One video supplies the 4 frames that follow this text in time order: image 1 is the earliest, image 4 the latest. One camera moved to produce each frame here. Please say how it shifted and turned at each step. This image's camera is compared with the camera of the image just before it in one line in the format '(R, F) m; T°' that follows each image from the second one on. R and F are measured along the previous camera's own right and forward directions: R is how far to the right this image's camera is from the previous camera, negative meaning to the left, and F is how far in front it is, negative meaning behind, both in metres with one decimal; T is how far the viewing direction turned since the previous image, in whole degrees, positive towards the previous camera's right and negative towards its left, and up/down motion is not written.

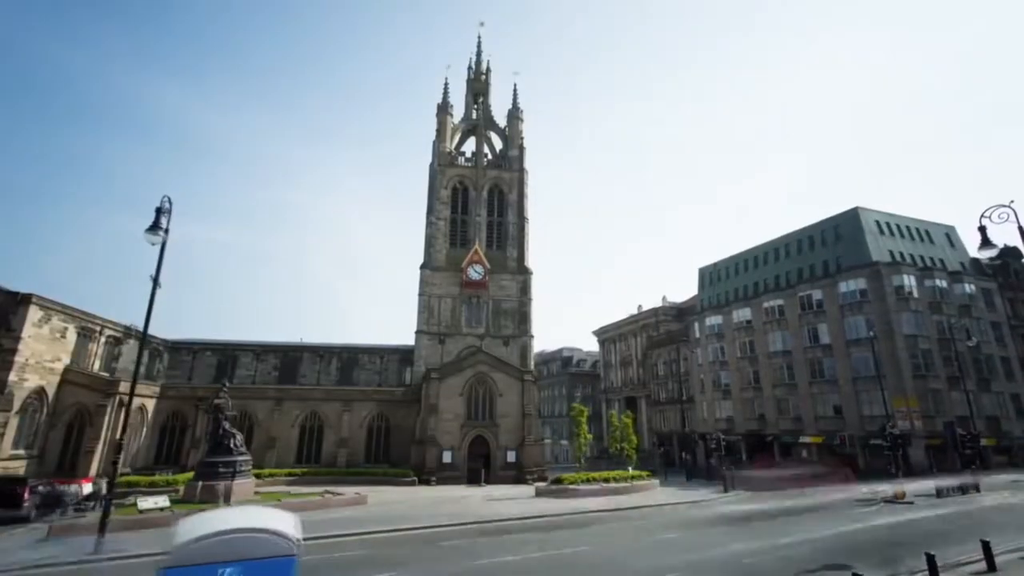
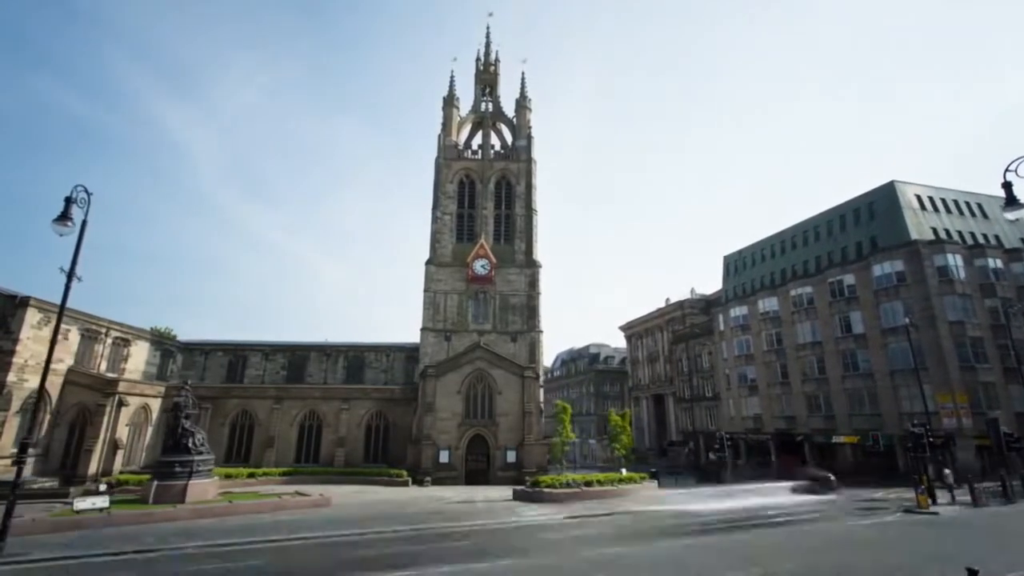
(+3.5, +1.8) m; -5°
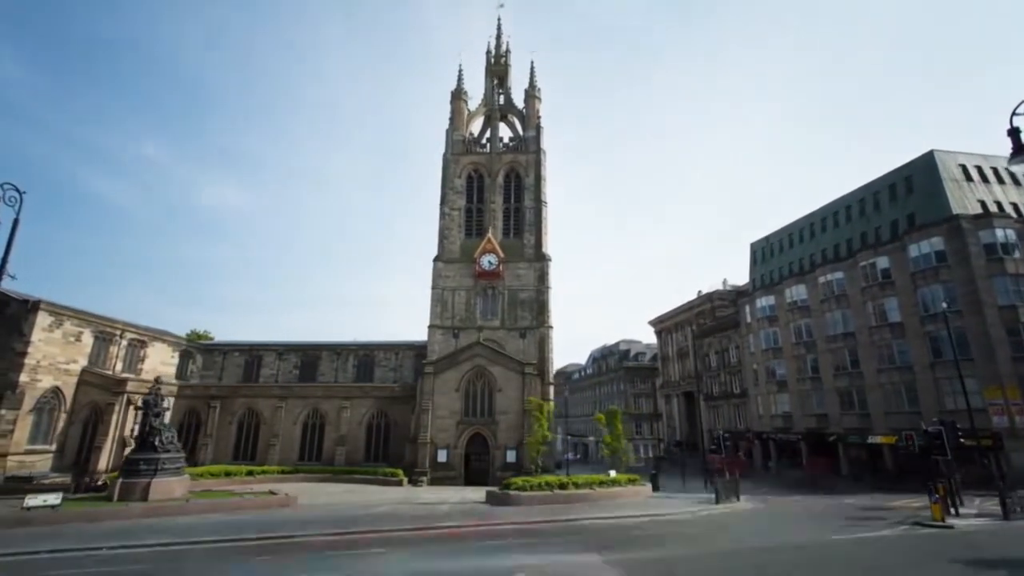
(+3.6, +1.5) m; -5°
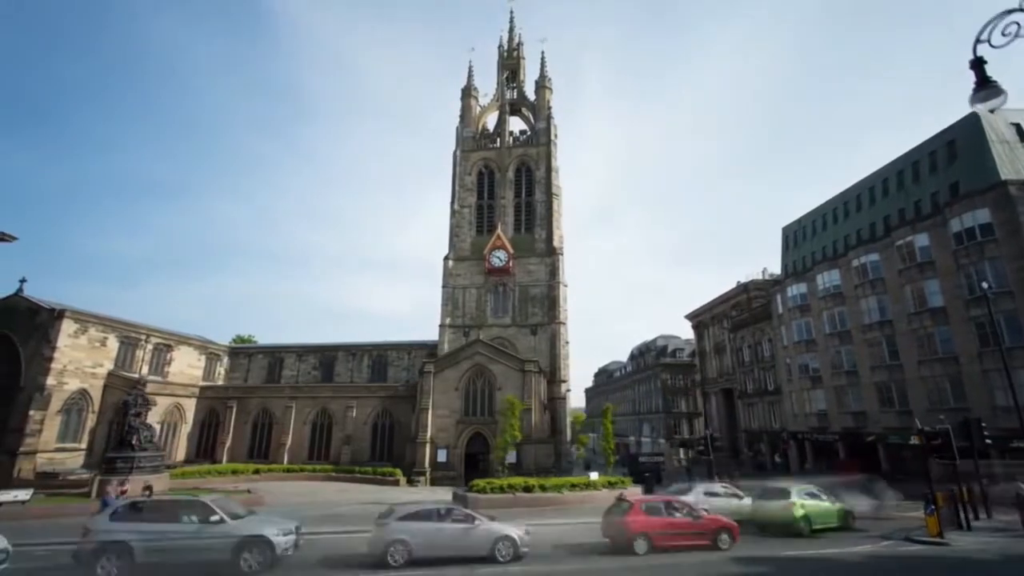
(+4.1, +1.3) m; -6°
